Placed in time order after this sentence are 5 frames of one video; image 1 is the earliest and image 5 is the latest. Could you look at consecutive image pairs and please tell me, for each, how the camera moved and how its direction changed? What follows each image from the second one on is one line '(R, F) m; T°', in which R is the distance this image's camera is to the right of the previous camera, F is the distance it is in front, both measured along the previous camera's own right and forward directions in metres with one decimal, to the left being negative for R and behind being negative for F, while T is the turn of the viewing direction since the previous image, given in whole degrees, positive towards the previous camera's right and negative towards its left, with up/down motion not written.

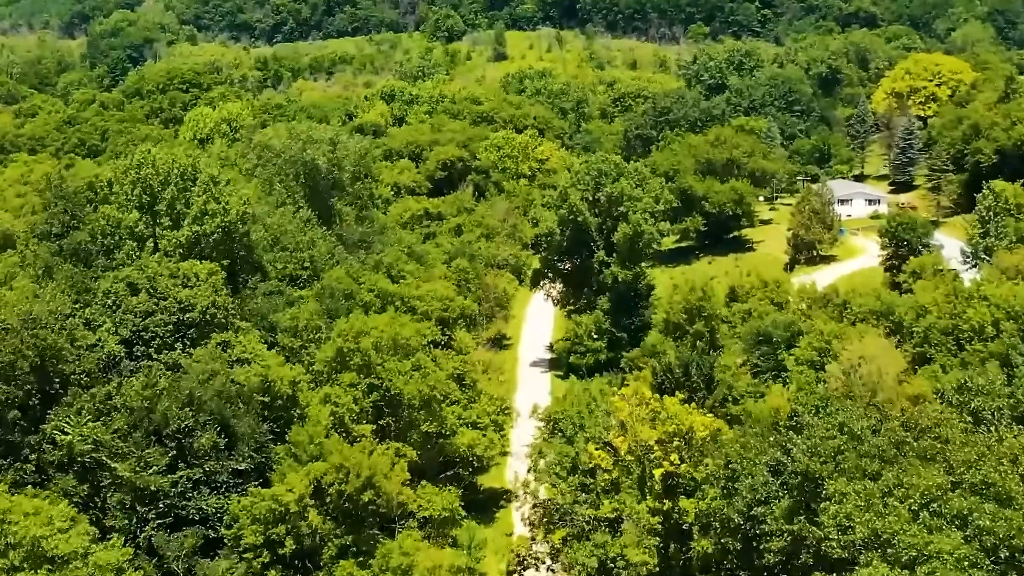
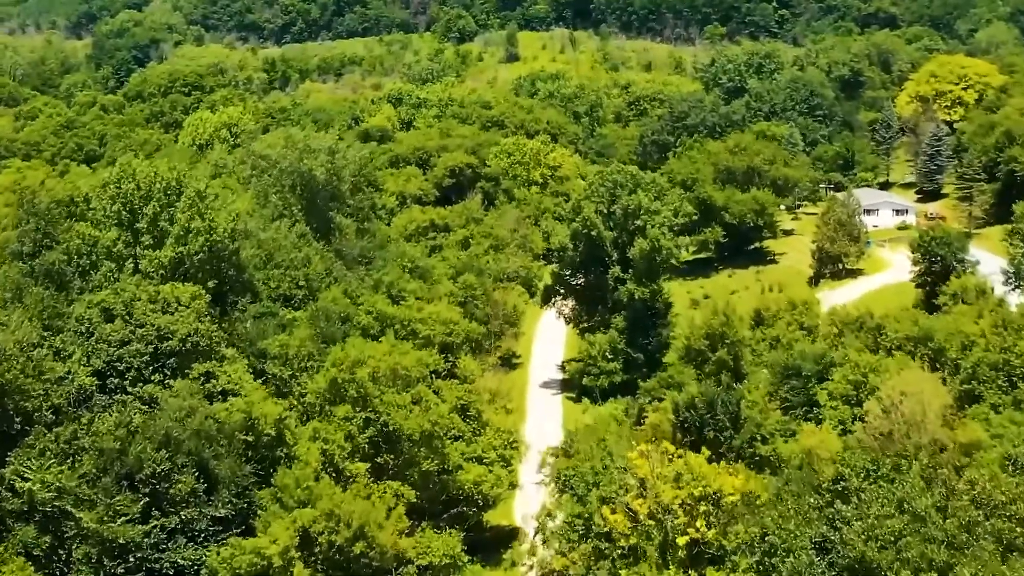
(+0.2, +3.2) m; -1°
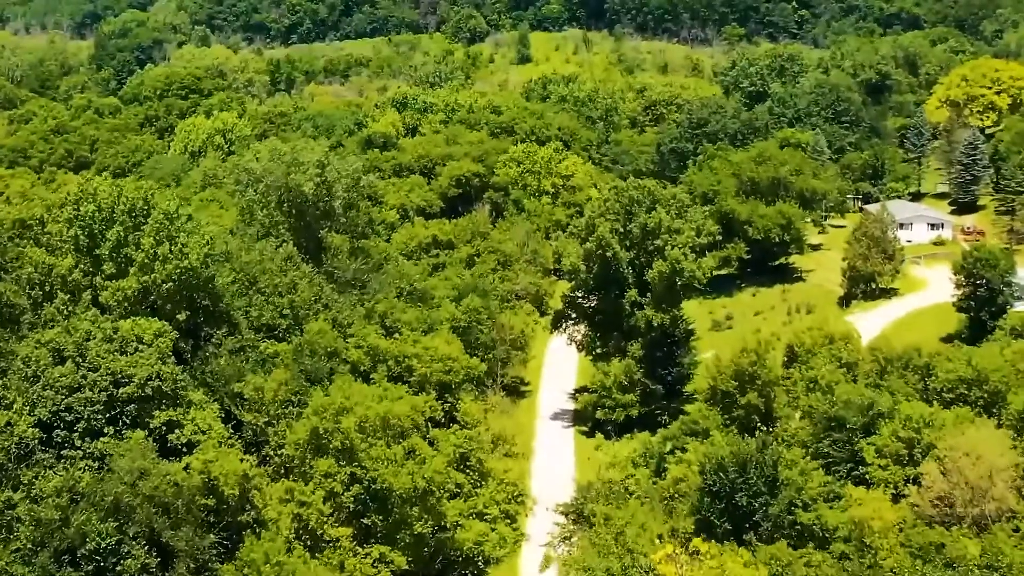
(+0.2, +4.4) m; -1°
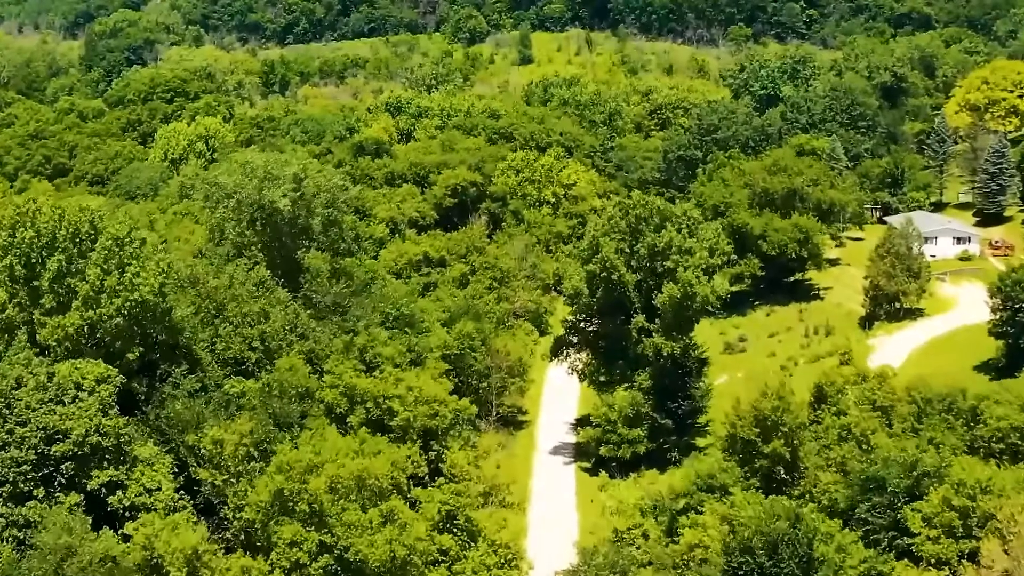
(+0.3, +4.2) m; 0°
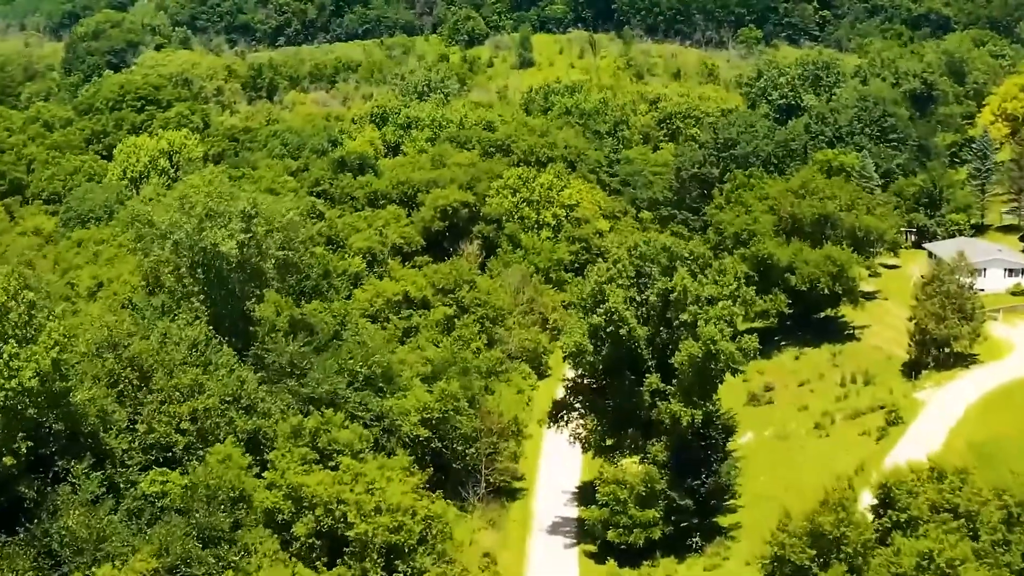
(+0.4, +7.1) m; 0°
